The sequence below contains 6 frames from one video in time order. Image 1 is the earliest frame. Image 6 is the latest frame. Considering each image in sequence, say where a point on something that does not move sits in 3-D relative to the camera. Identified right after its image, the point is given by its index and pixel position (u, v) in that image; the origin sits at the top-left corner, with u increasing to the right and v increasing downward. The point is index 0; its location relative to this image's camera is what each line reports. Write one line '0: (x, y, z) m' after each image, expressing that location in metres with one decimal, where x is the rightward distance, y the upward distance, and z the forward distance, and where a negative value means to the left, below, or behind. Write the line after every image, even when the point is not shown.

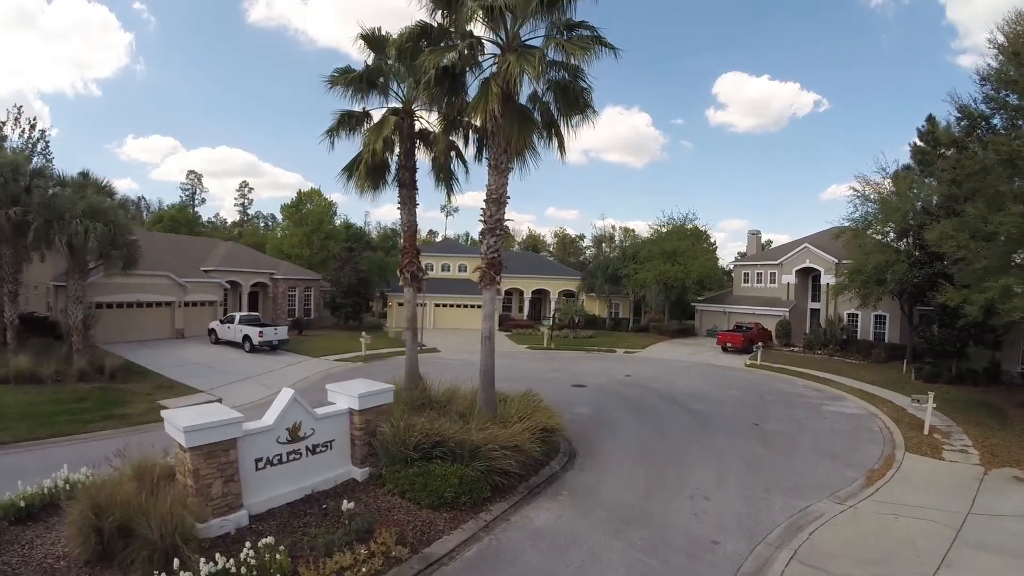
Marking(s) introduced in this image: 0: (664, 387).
0: (+4.5, -2.9, +15.6) m
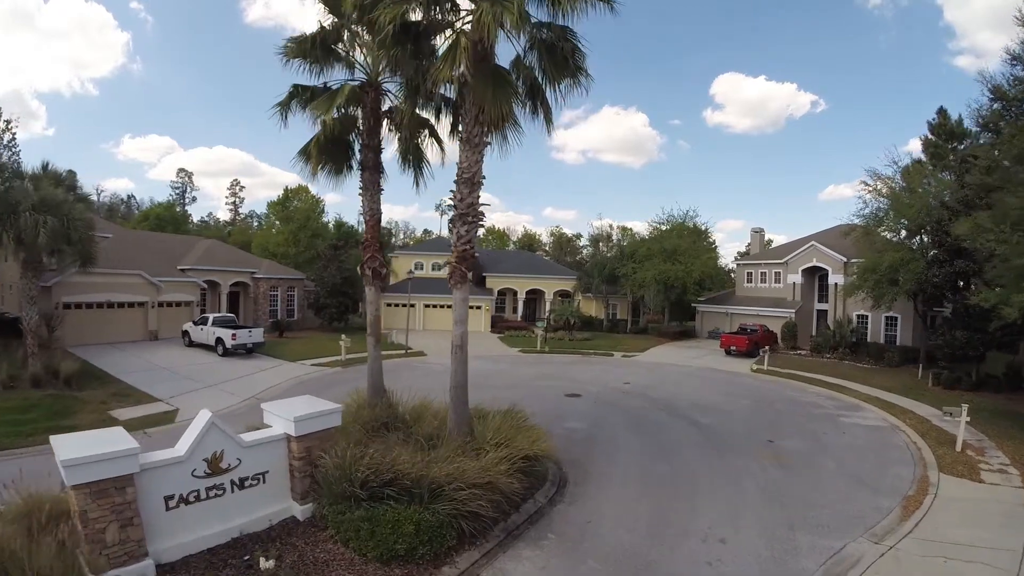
0: (+4.1, -2.9, +14.2) m
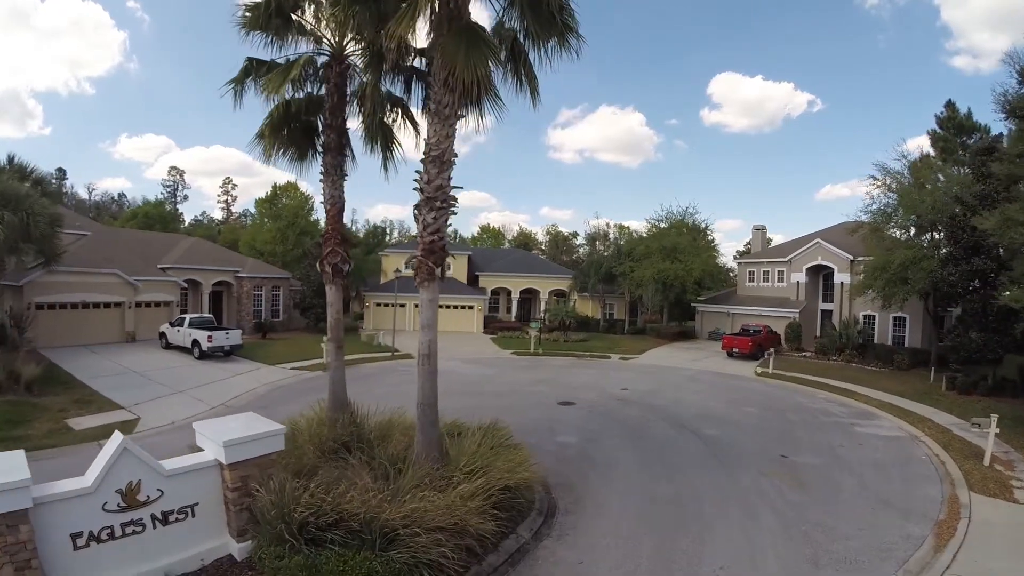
0: (+3.8, -2.9, +13.1) m
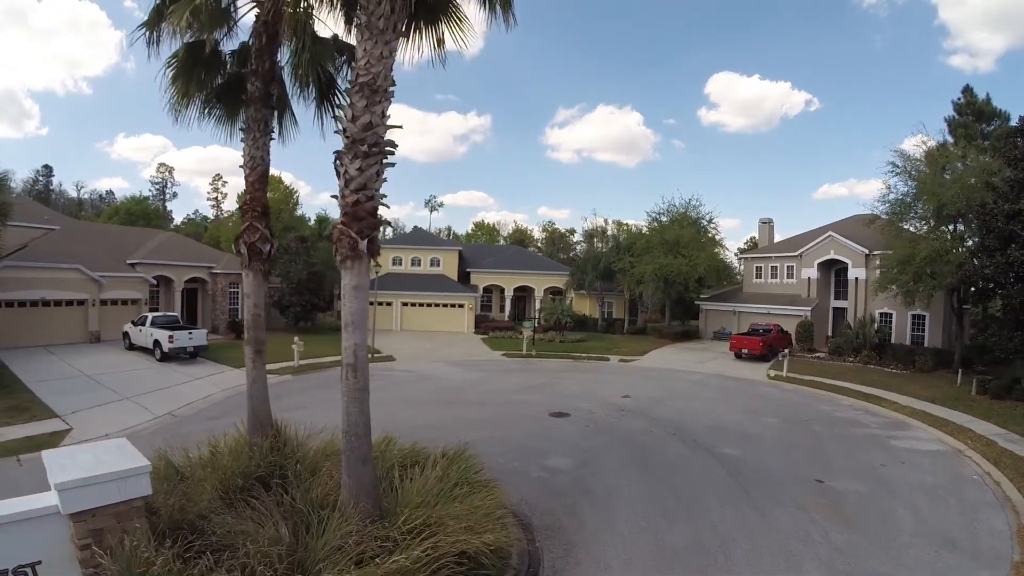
0: (+3.5, -2.7, +11.4) m
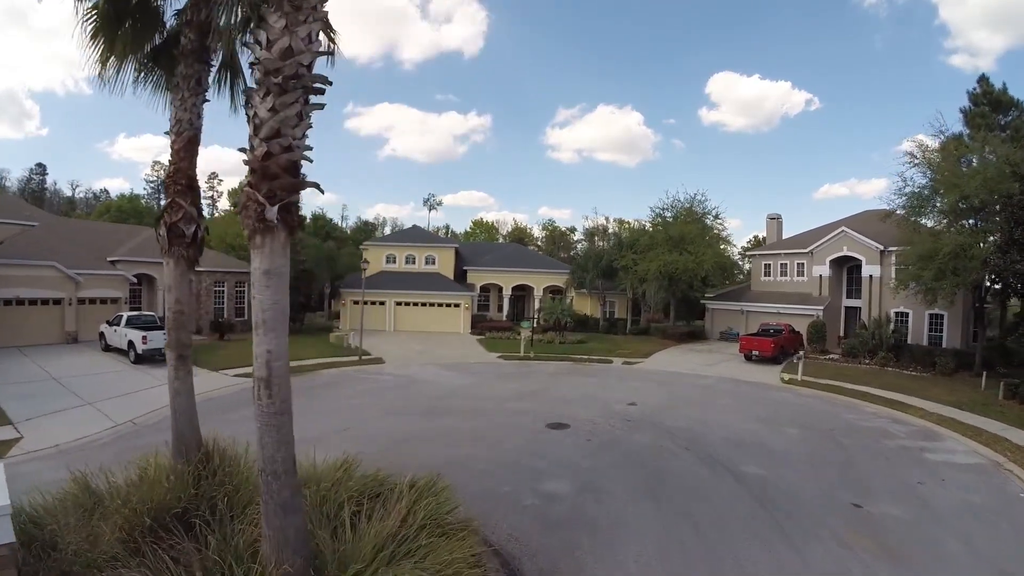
0: (+3.4, -2.6, +10.2) m
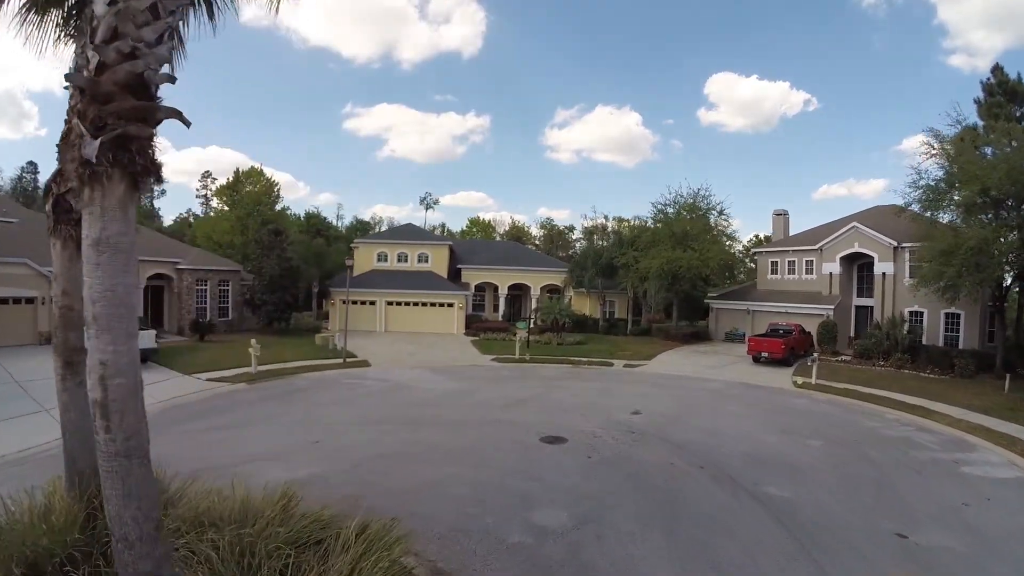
0: (+3.2, -2.5, +9.1) m
